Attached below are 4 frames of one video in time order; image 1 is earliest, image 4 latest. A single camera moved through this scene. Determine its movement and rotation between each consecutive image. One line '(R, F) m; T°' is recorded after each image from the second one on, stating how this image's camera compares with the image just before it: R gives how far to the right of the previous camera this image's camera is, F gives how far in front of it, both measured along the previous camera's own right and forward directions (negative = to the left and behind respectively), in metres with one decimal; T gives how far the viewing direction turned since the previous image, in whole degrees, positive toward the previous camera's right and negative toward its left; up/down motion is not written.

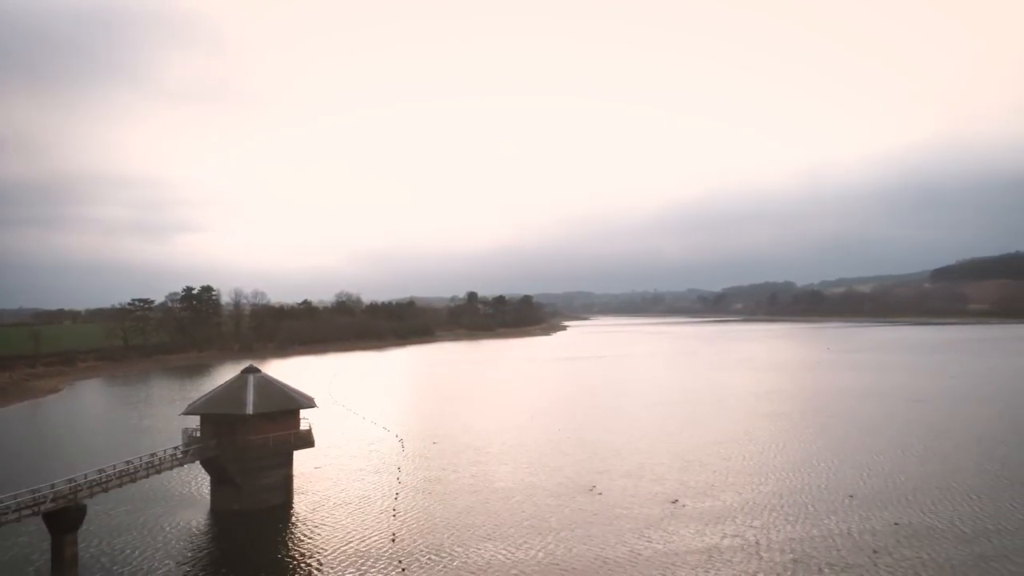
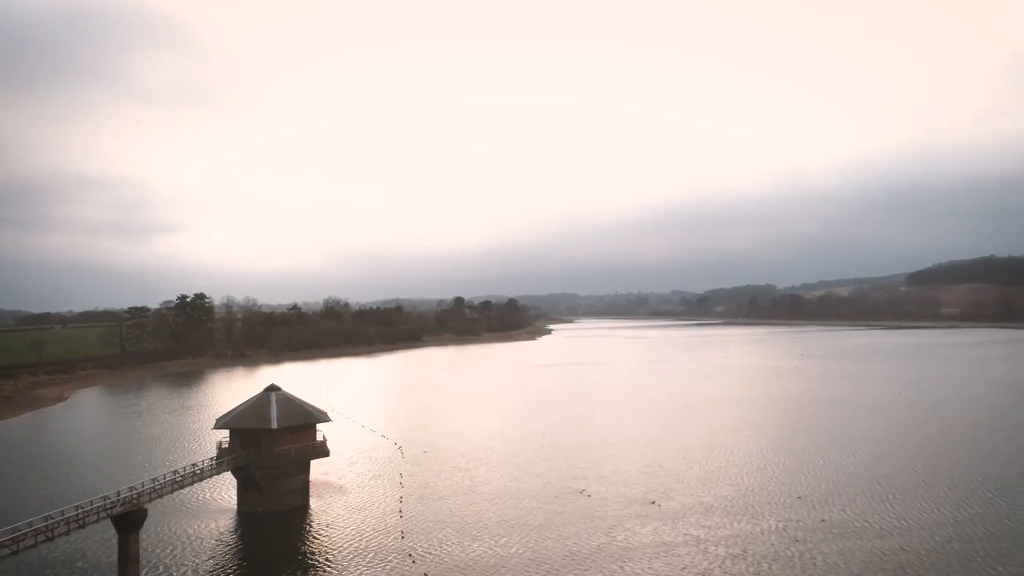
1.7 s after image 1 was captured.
(-0.1, -1.0) m; +1°
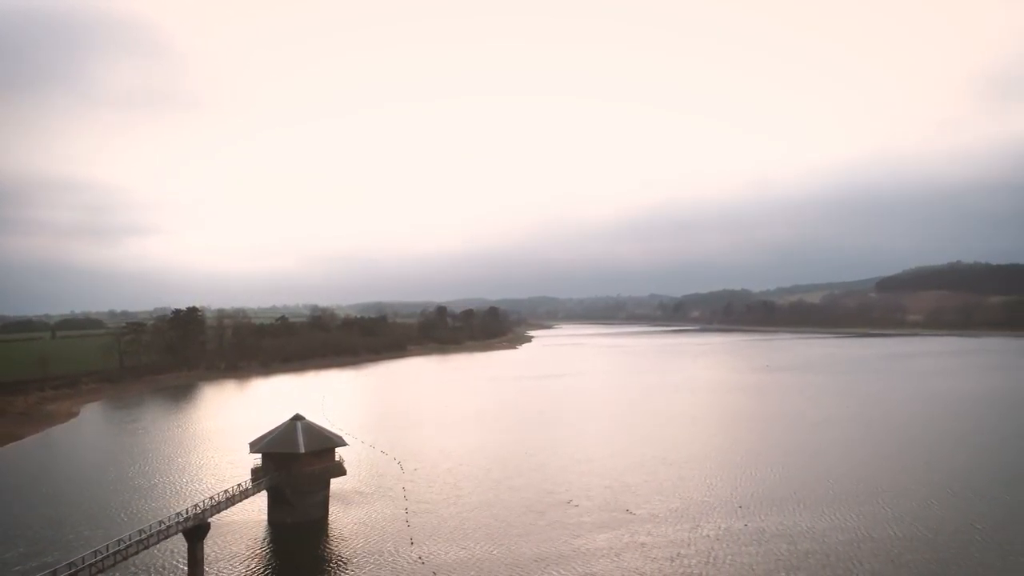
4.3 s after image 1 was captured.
(-0.1, -1.5) m; +2°
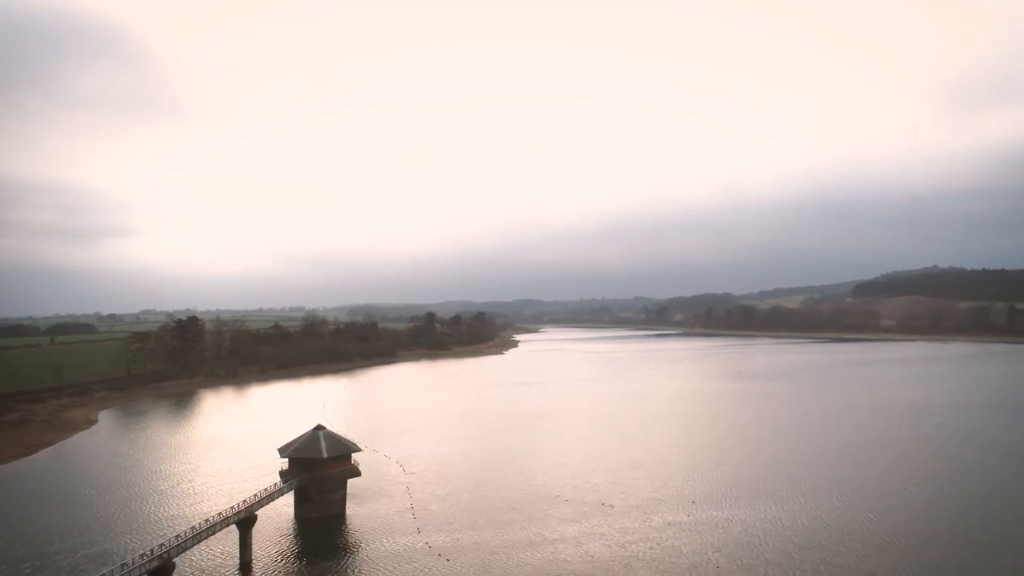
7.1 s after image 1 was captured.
(-0.1, -1.7) m; +1°
